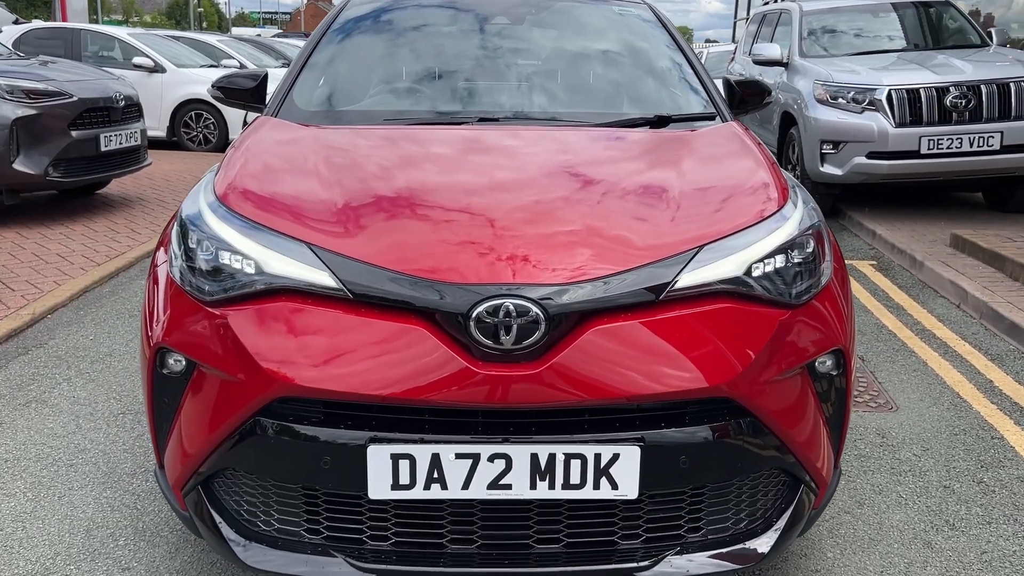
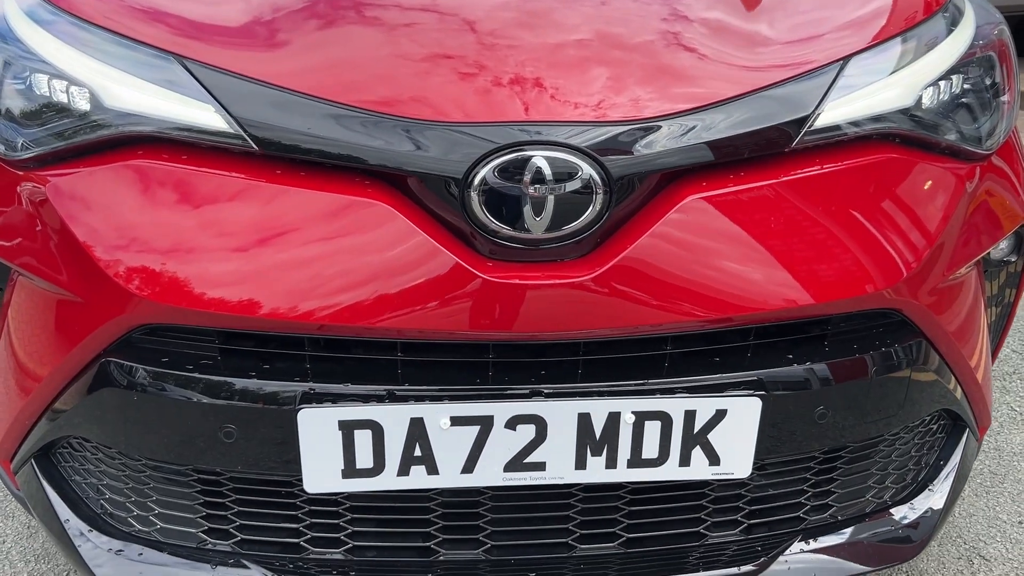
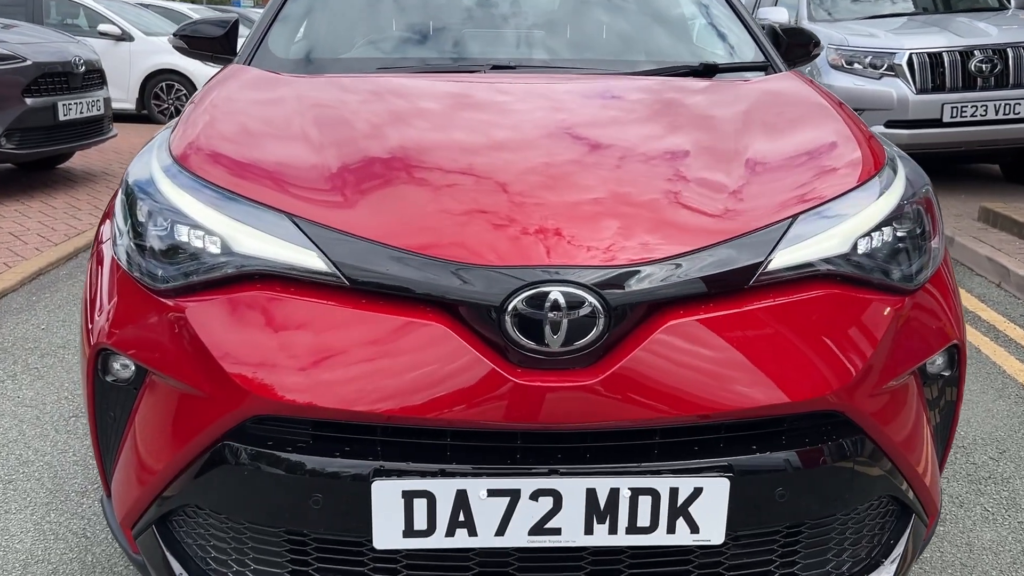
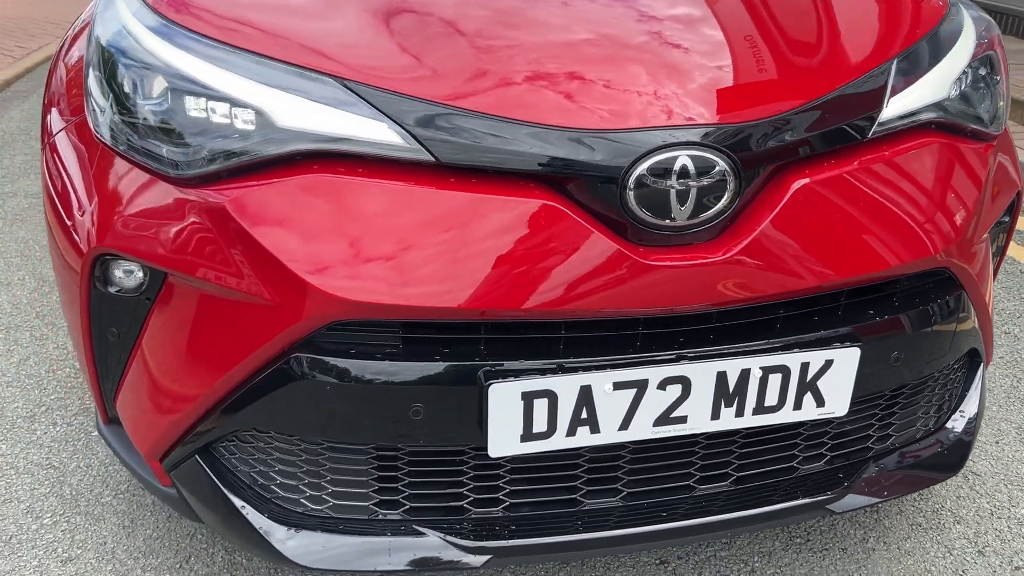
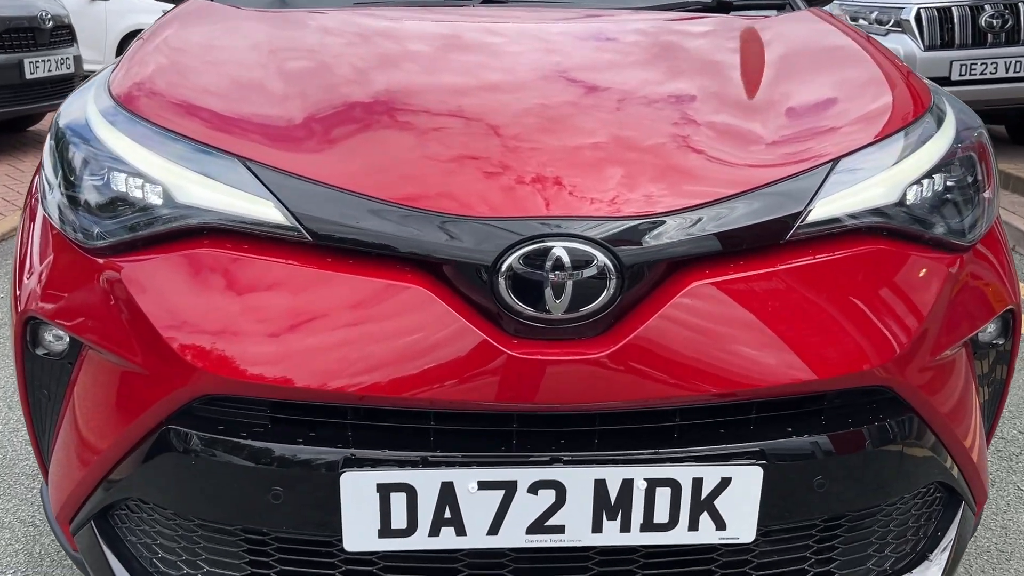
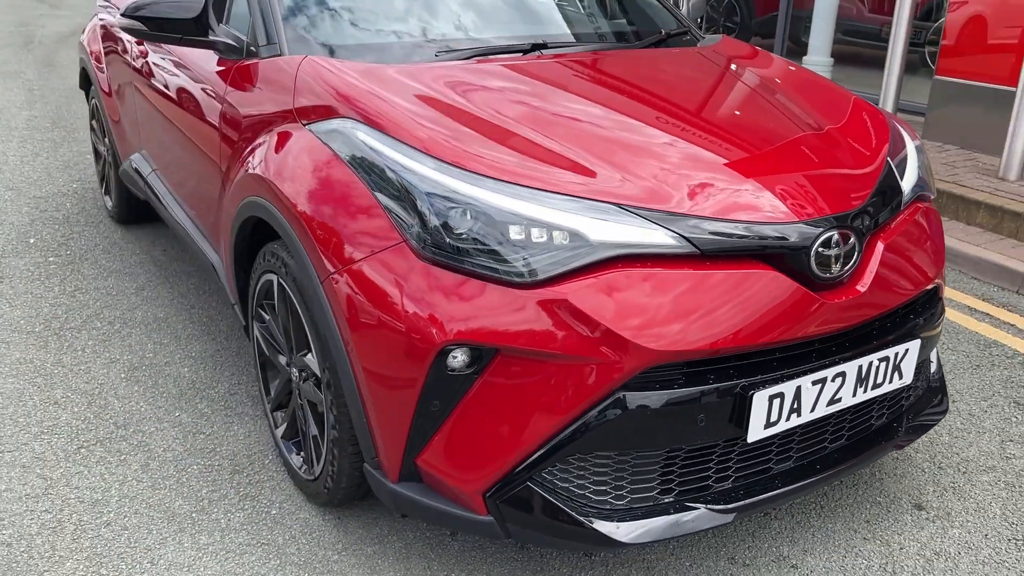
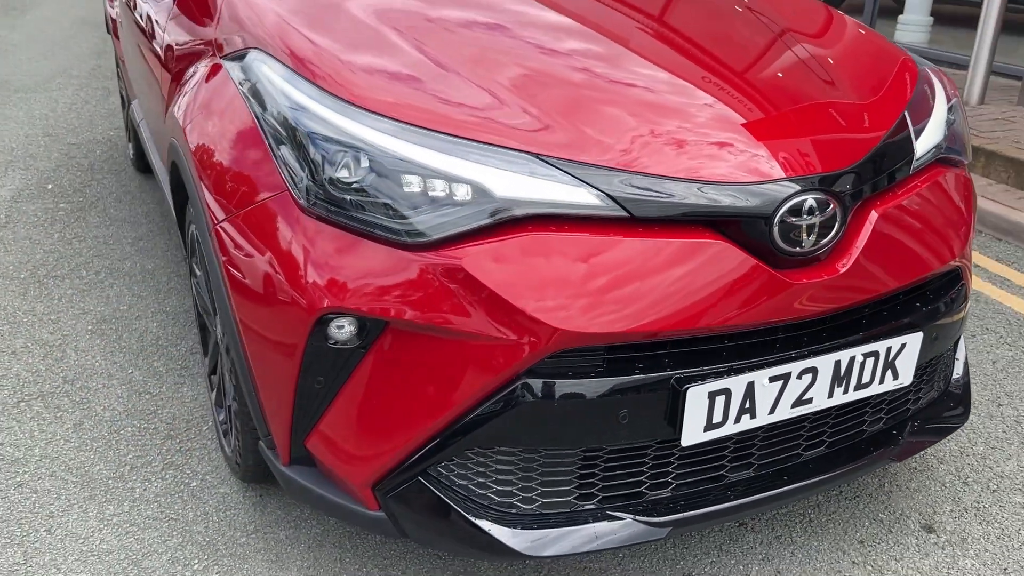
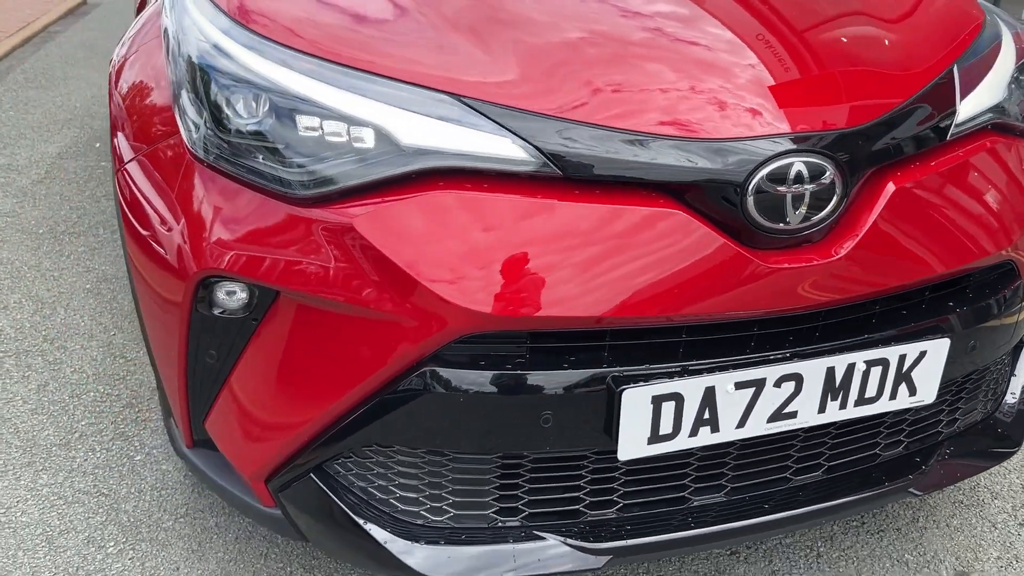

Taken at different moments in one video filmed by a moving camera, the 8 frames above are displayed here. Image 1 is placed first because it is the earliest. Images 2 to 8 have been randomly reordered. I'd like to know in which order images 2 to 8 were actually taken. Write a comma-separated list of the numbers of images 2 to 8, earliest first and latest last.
3, 5, 2, 4, 8, 7, 6
